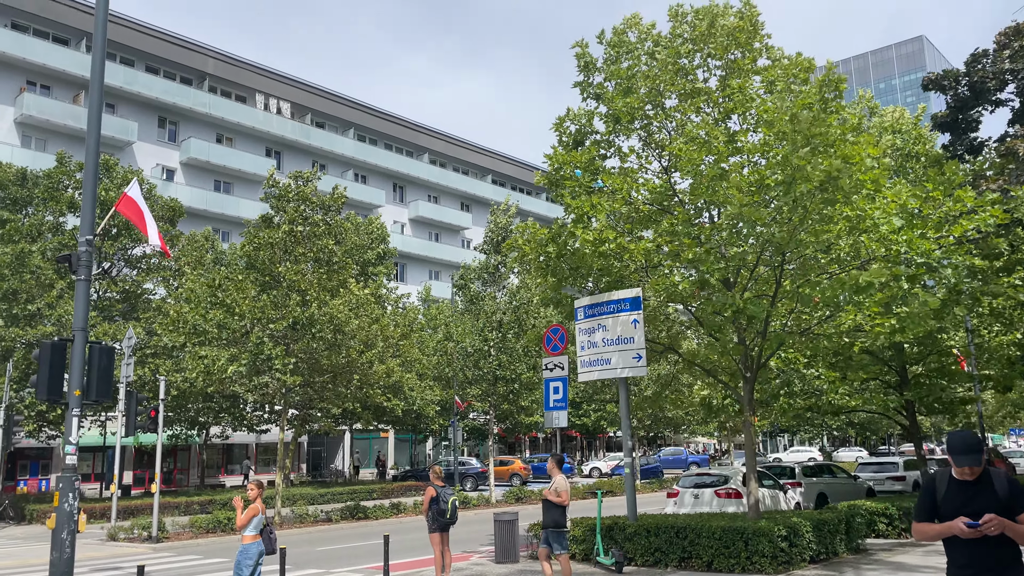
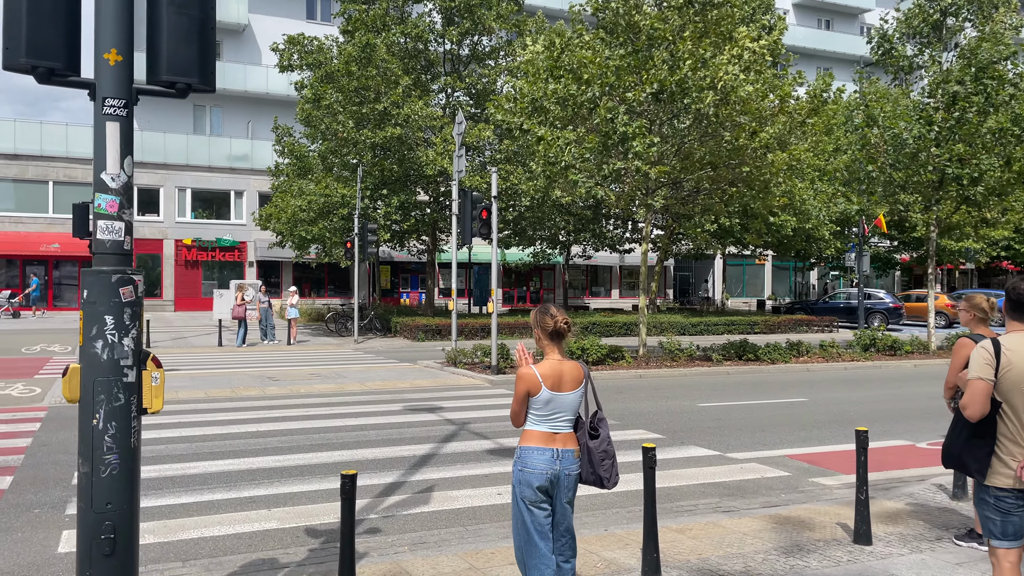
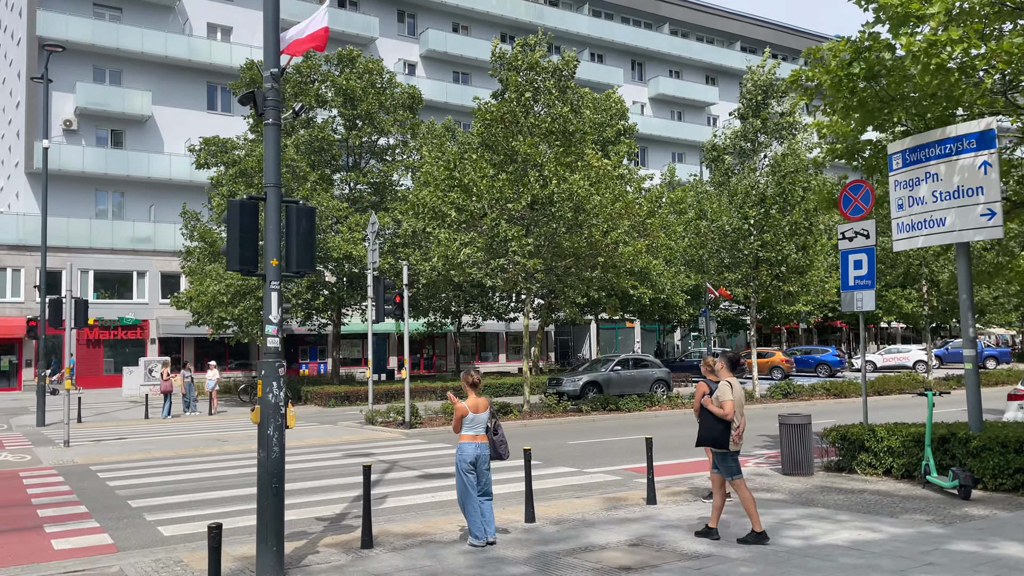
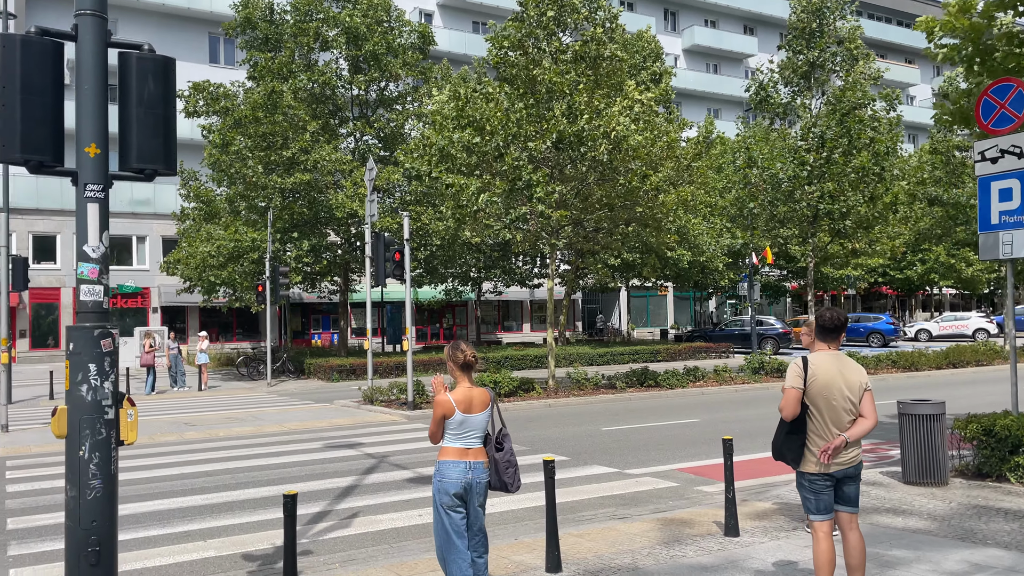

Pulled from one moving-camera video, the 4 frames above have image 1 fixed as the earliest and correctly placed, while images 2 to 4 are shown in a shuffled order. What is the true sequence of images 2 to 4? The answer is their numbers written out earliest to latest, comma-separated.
3, 4, 2
